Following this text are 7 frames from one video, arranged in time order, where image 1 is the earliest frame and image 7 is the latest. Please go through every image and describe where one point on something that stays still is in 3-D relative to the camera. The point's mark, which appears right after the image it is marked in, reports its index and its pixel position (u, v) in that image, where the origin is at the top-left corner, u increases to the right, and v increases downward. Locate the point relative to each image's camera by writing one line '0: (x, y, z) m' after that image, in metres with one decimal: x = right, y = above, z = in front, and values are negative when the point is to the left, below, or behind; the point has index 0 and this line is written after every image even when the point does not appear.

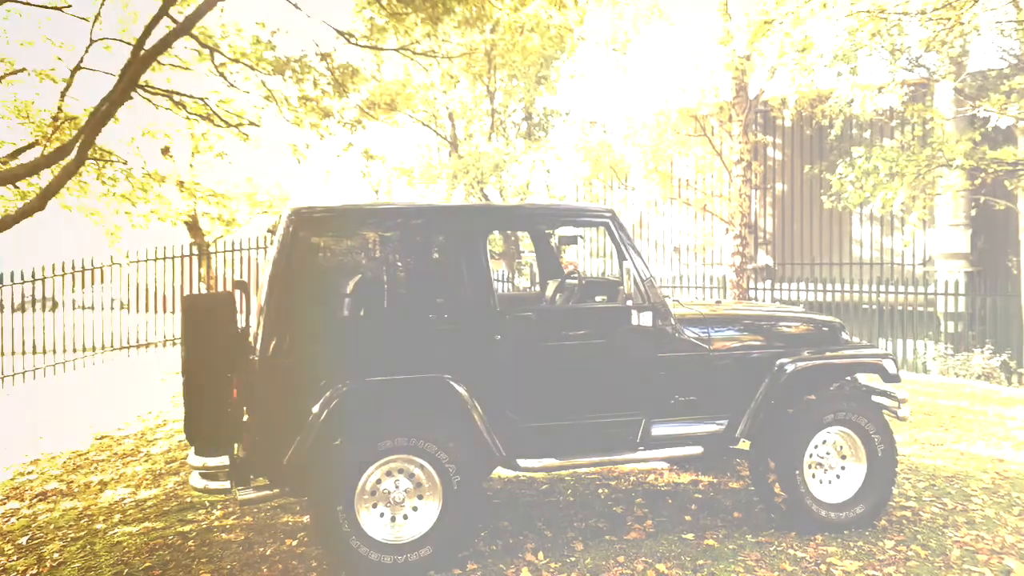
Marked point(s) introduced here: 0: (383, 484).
0: (-0.7, -1.0, +4.6) m
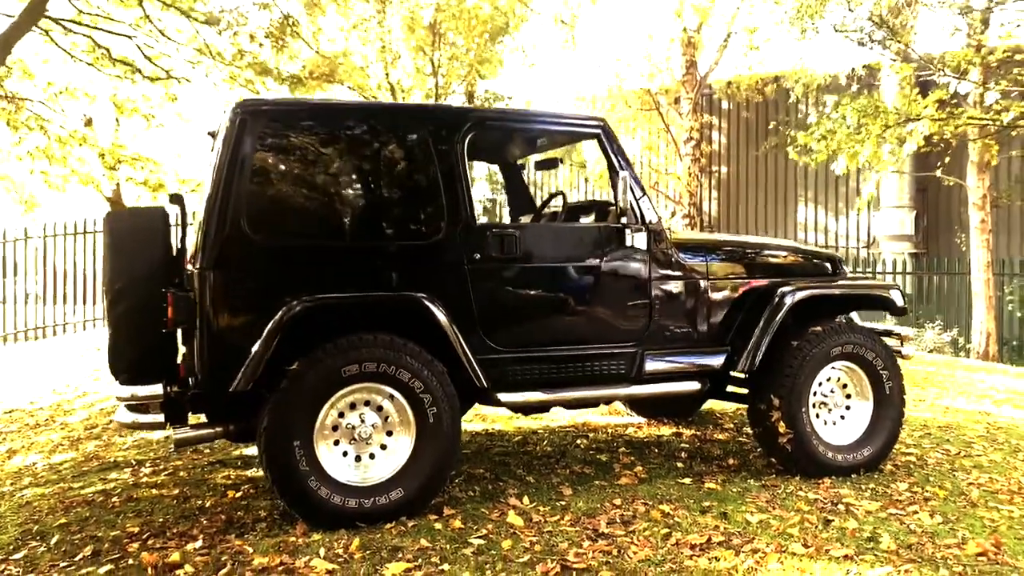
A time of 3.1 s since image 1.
0: (-0.7, -0.6, +4.0) m
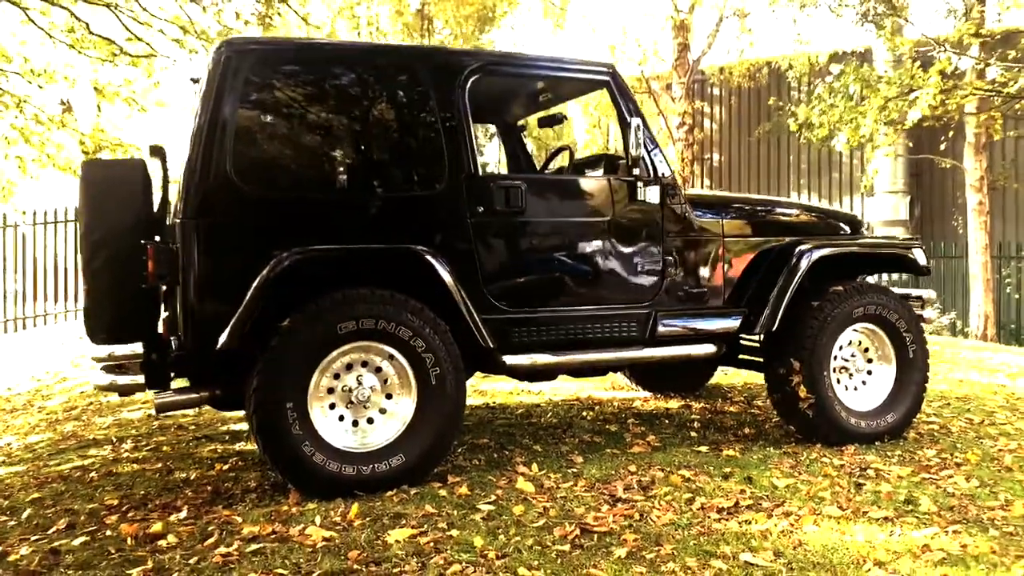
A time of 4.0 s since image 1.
0: (-0.7, -0.4, +3.7) m
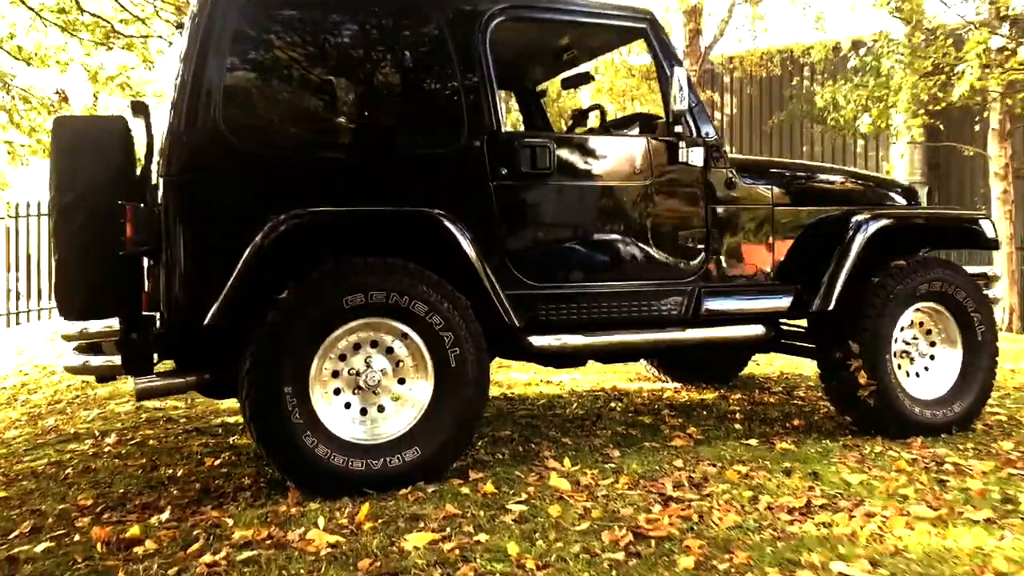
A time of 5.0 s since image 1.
0: (-0.6, -0.3, +3.2) m
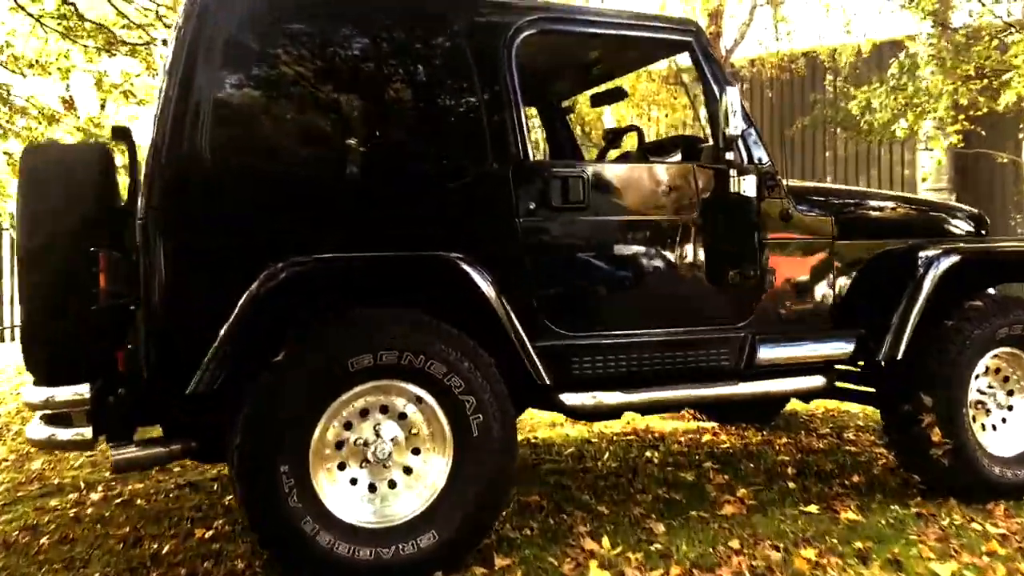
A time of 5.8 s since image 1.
0: (-0.5, -0.5, +2.8) m
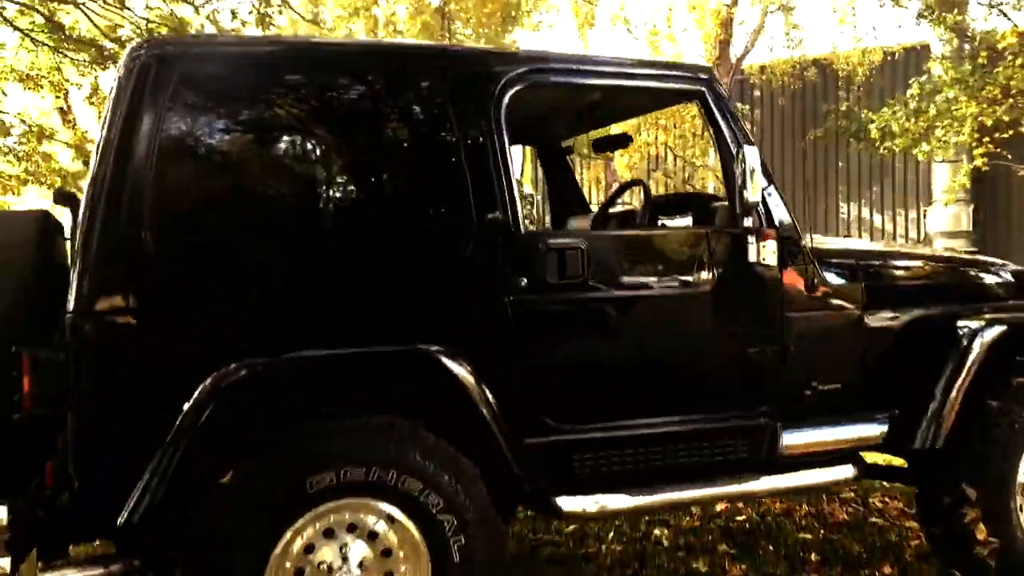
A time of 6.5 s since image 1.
0: (-0.5, -0.7, +2.4) m
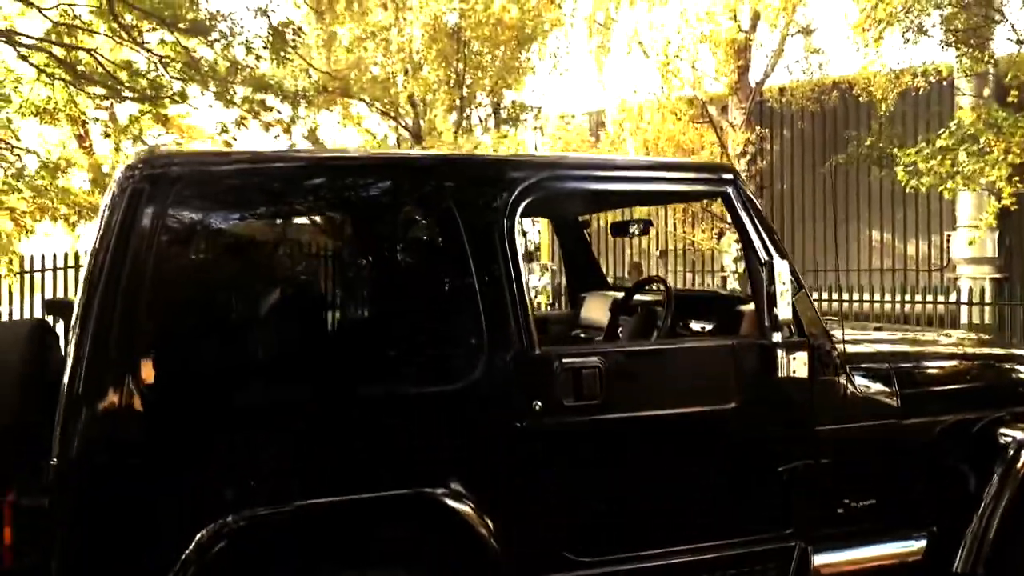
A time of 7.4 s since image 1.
0: (-0.5, -1.1, +2.3) m
